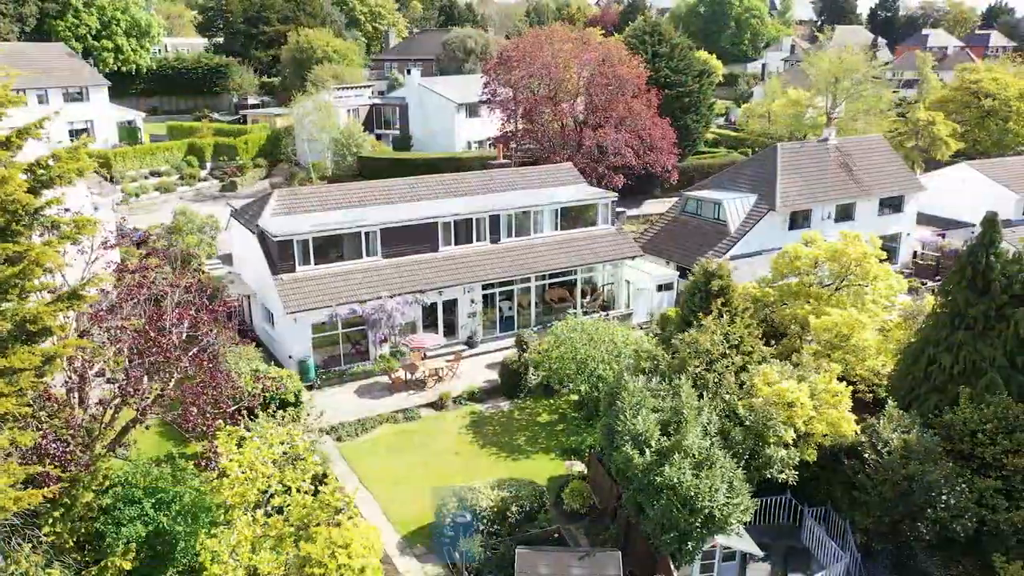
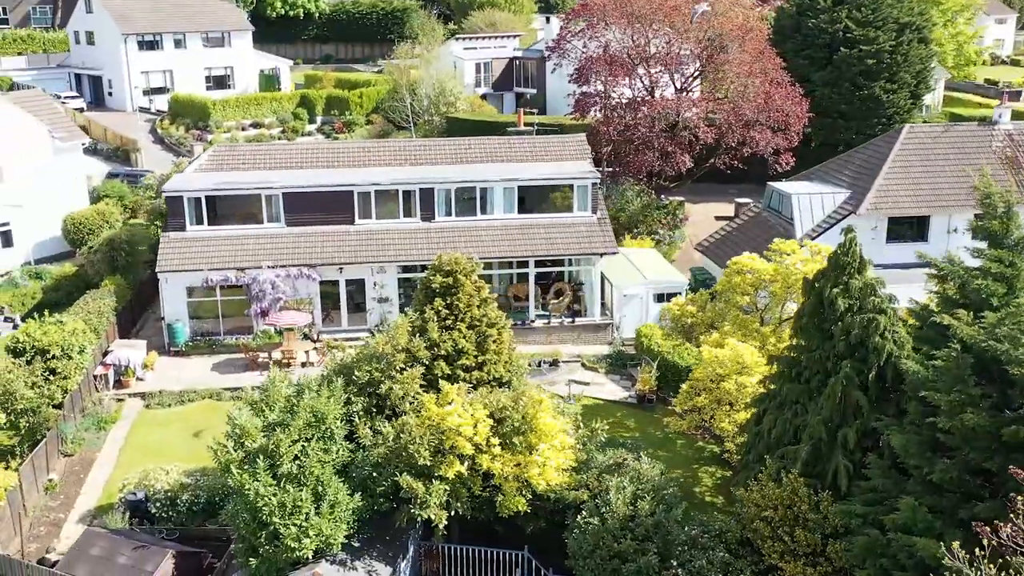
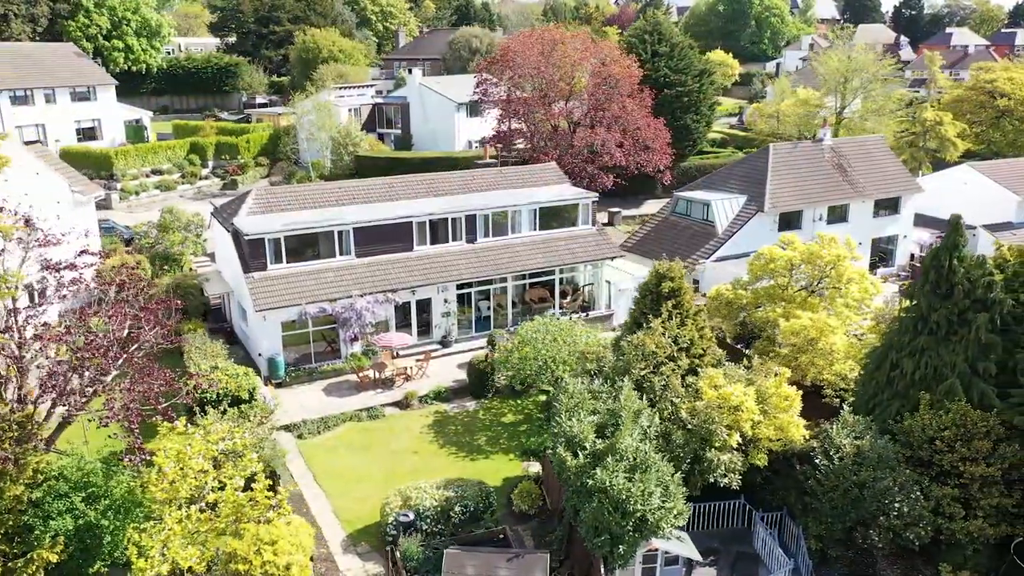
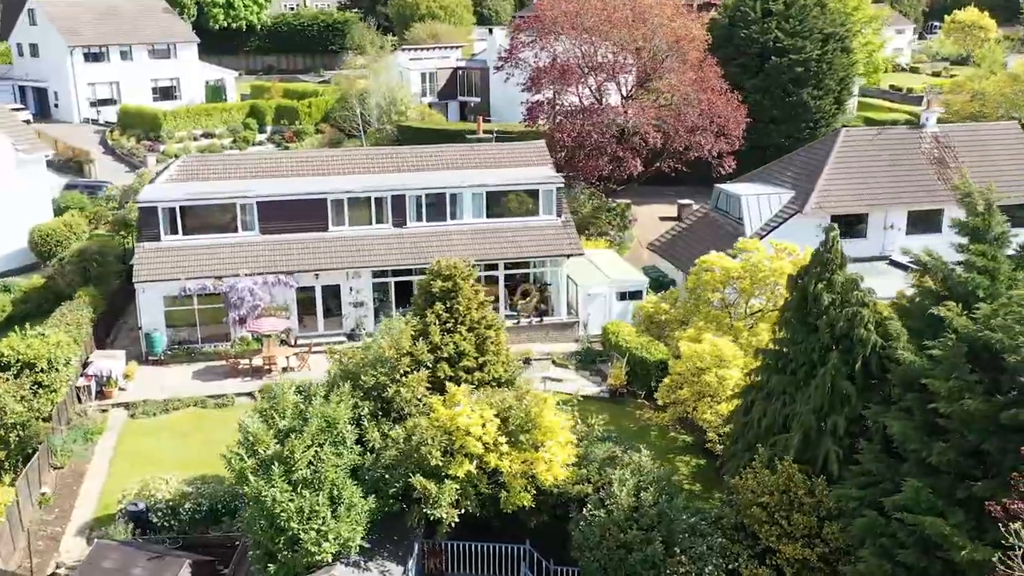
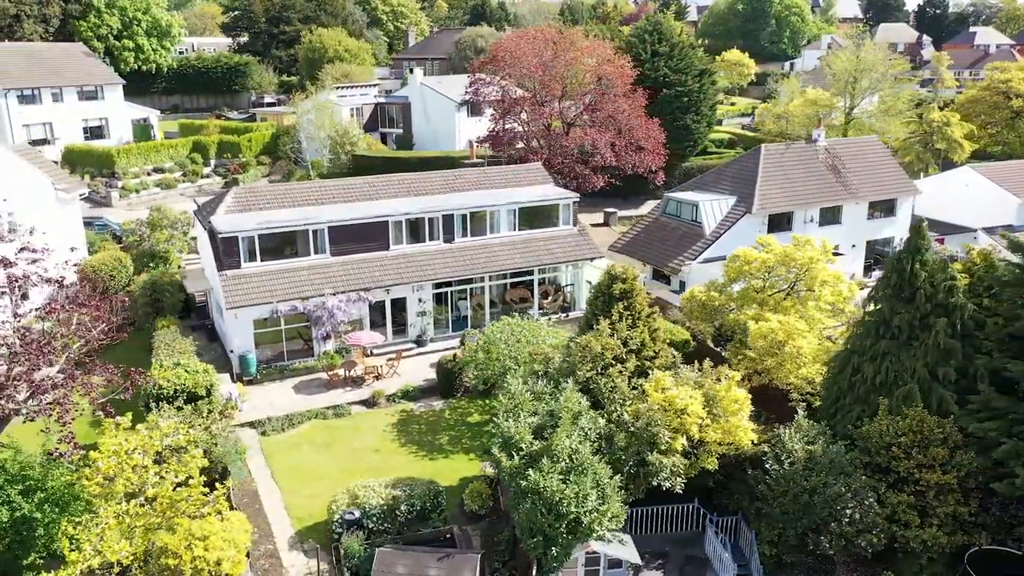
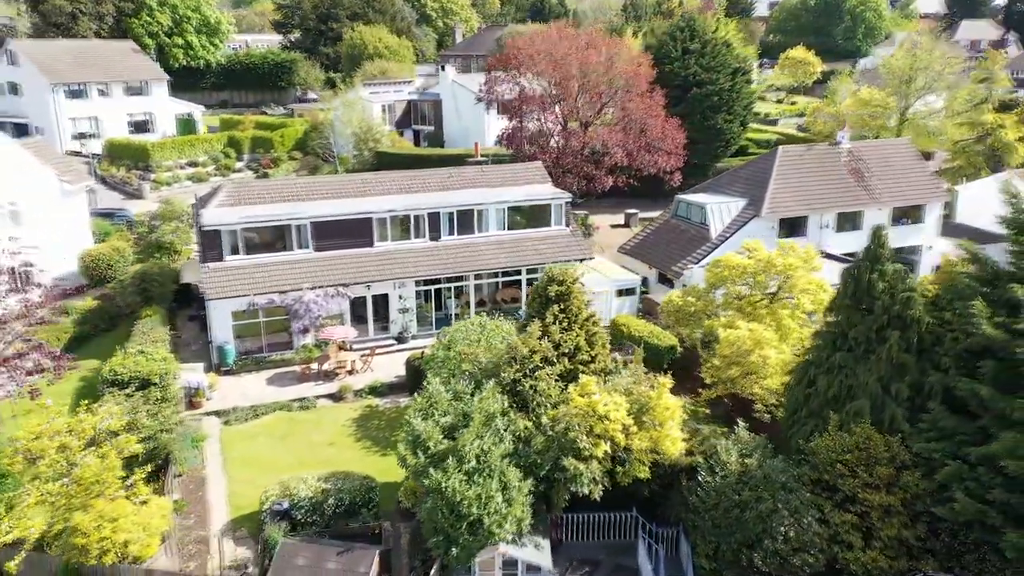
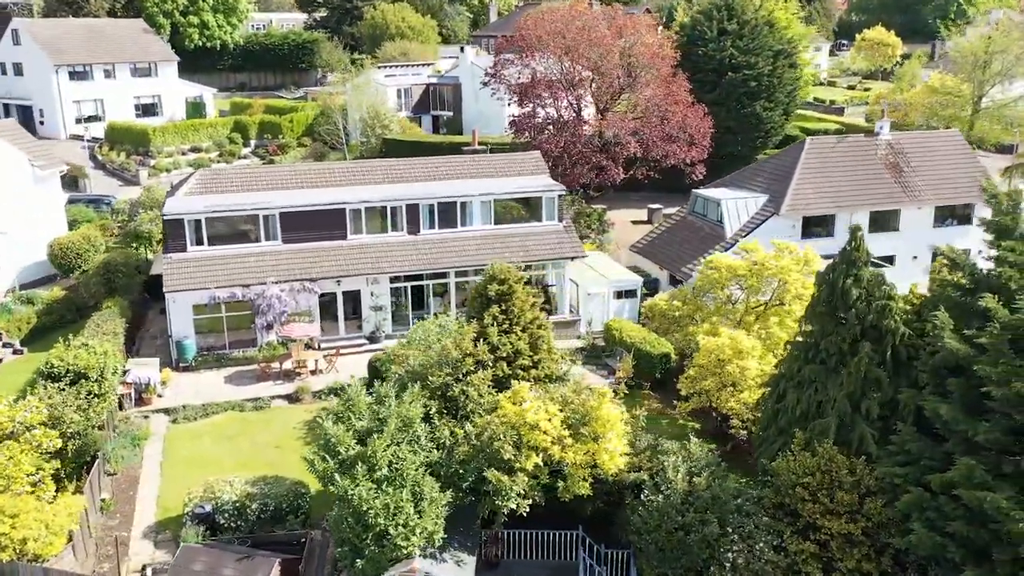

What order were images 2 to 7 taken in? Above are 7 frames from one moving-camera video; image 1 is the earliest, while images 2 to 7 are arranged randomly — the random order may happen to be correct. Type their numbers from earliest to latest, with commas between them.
3, 5, 6, 7, 4, 2
